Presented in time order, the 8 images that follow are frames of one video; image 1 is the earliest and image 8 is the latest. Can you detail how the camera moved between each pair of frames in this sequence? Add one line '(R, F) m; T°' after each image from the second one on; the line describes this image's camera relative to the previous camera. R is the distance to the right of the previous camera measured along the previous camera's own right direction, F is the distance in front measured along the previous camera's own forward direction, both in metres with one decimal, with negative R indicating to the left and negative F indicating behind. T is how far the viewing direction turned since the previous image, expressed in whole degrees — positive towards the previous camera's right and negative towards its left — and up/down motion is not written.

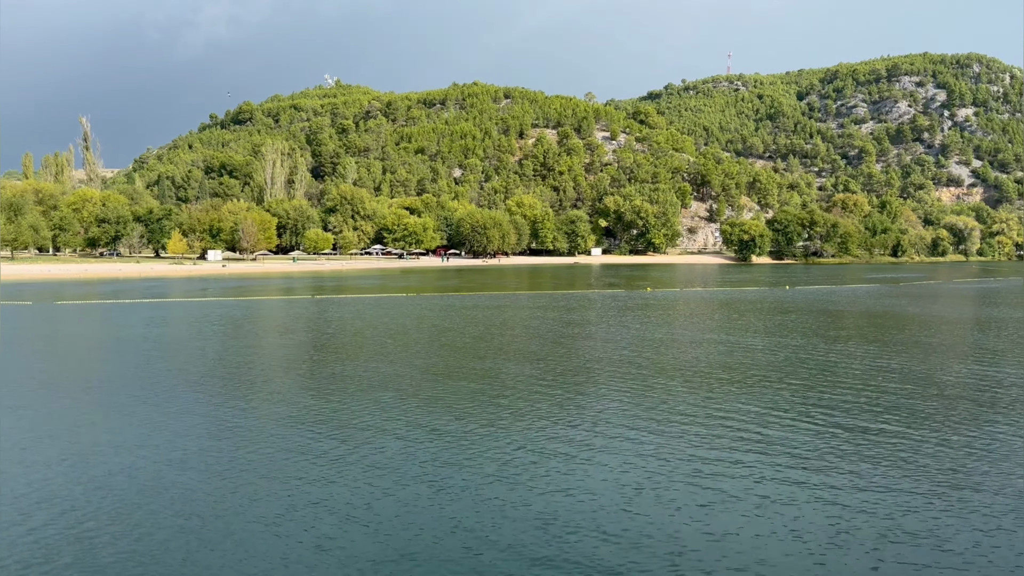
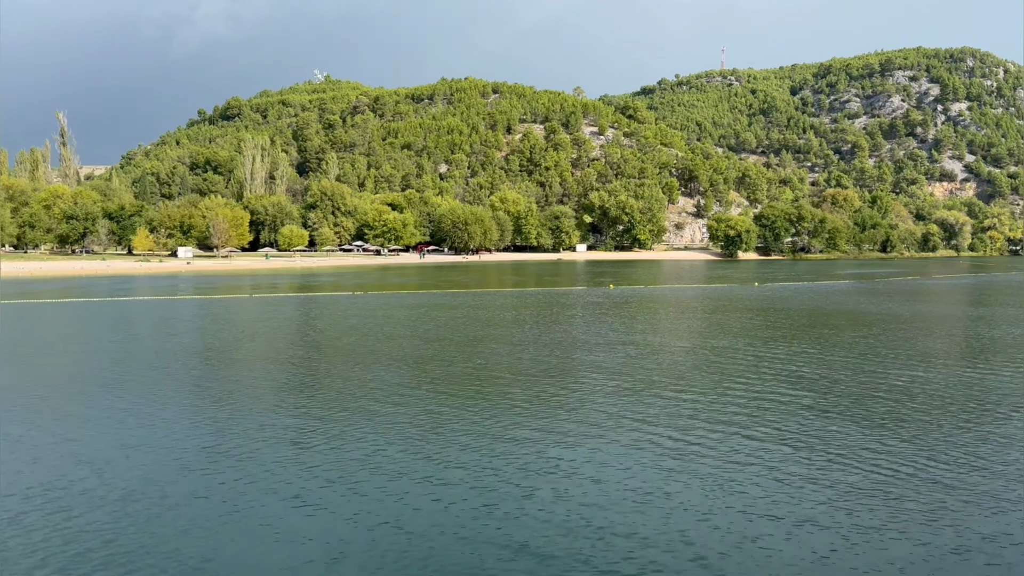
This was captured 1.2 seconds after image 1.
(+2.2, +1.3) m; 0°
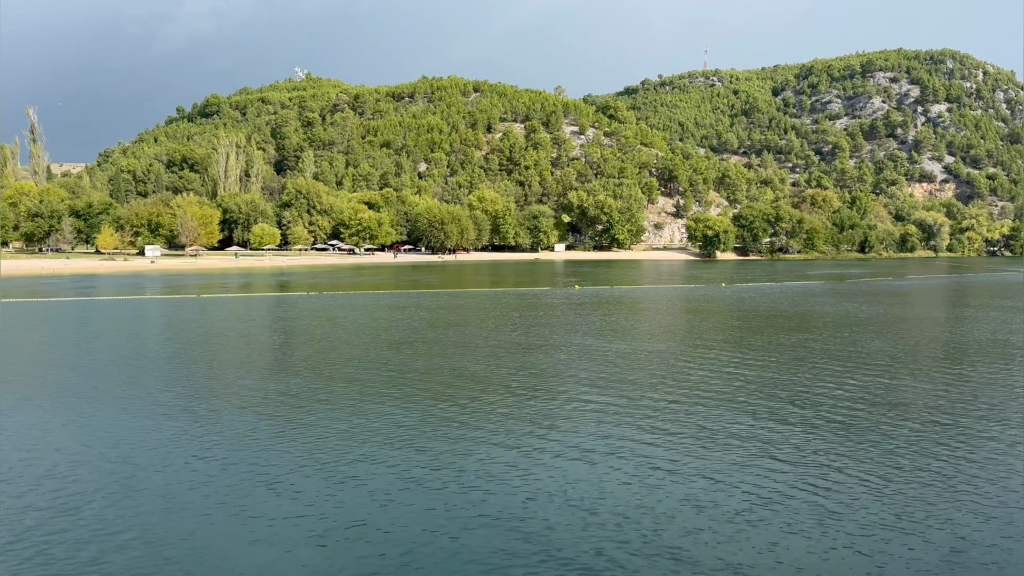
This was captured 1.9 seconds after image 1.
(+1.2, +0.7) m; +1°
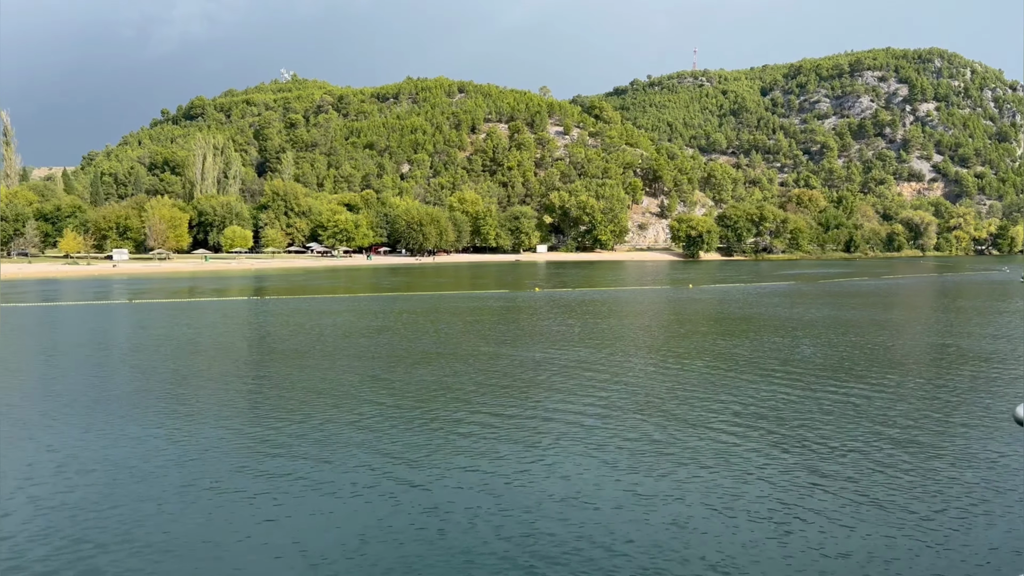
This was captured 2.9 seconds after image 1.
(+1.9, +1.2) m; 0°
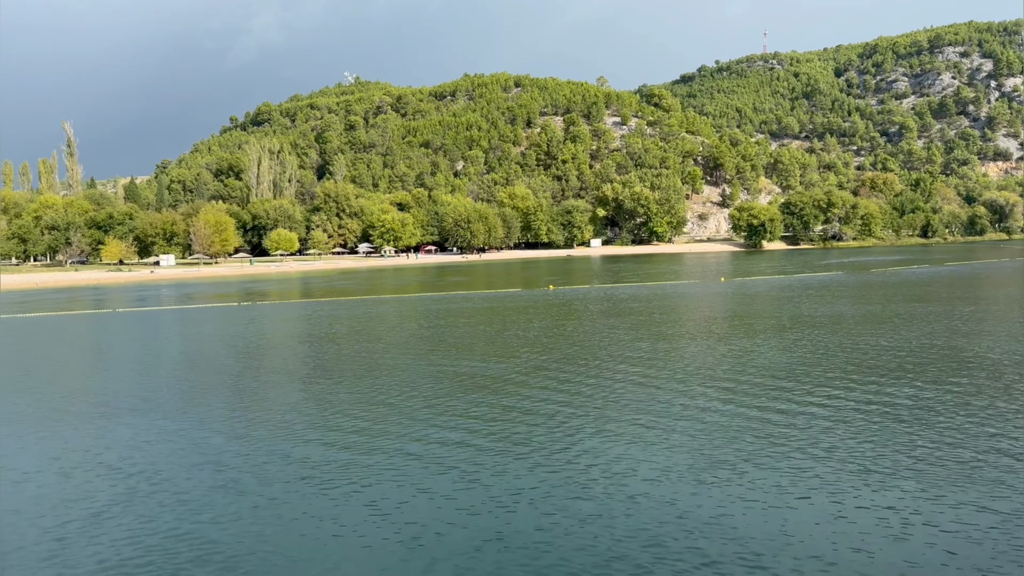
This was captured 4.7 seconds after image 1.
(+2.9, +2.2) m; -6°
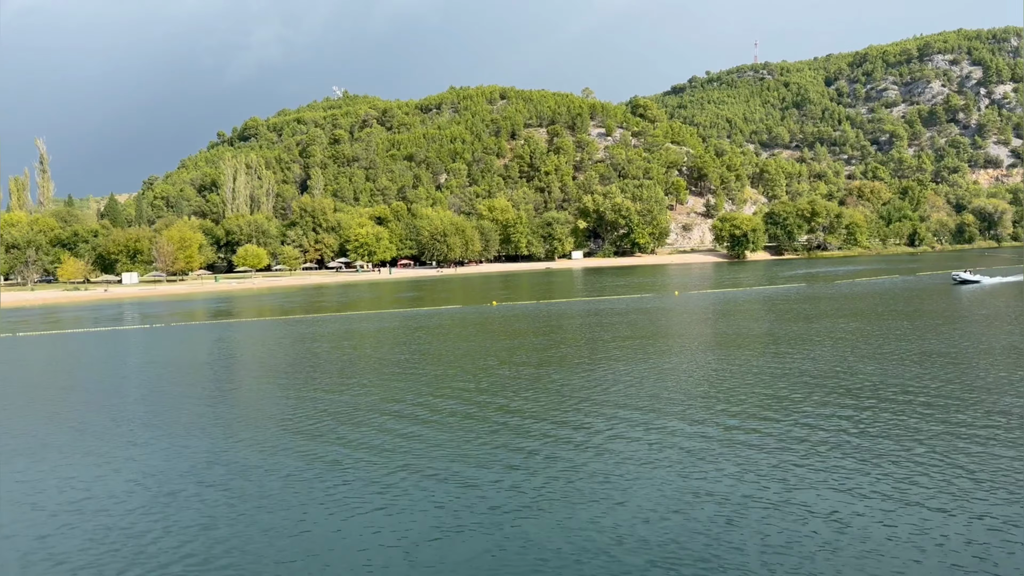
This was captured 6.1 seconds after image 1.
(+2.7, +1.5) m; 0°
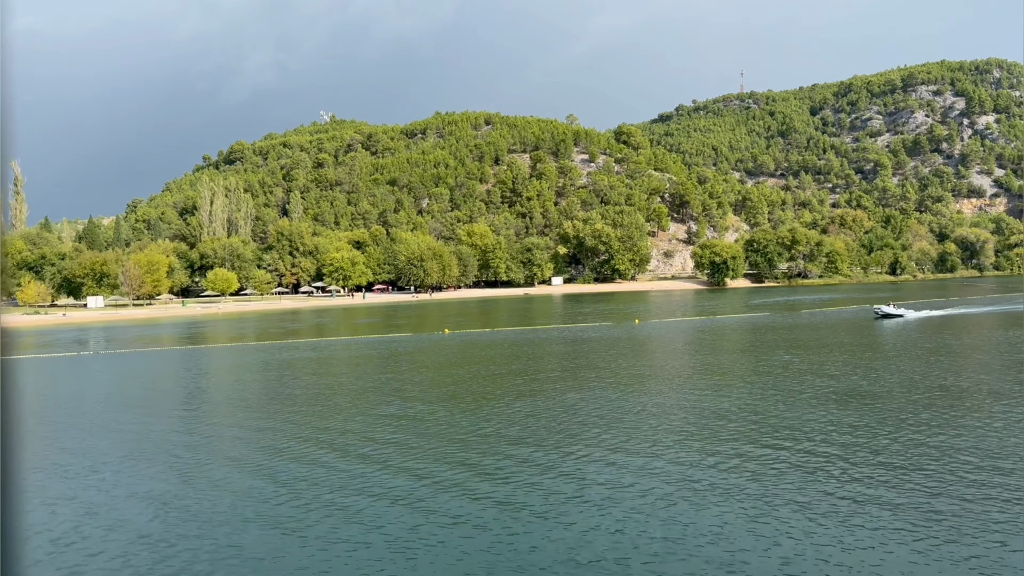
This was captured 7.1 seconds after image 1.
(+1.8, +1.0) m; +1°
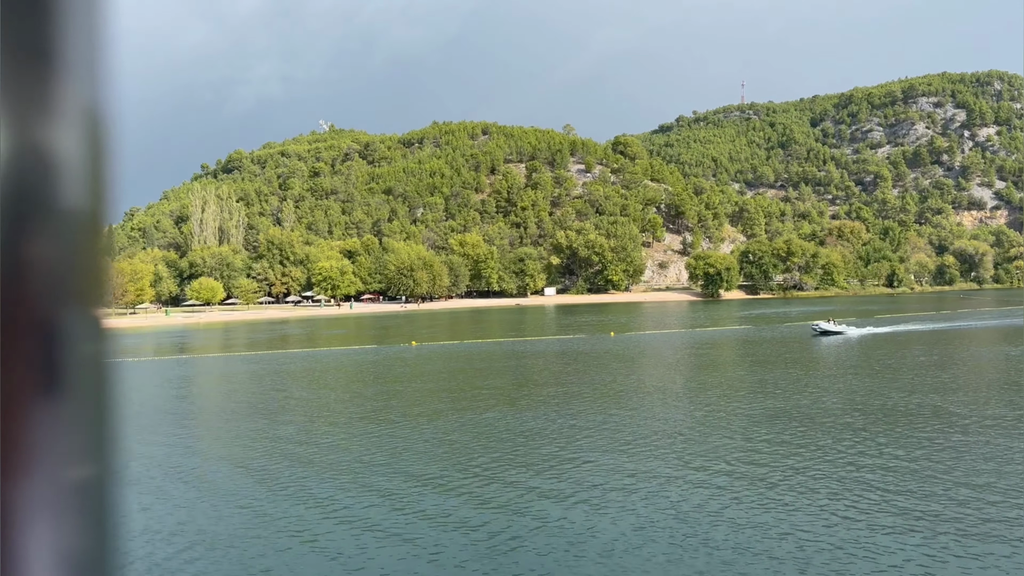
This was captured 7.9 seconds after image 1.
(+1.5, +0.8) m; 0°
